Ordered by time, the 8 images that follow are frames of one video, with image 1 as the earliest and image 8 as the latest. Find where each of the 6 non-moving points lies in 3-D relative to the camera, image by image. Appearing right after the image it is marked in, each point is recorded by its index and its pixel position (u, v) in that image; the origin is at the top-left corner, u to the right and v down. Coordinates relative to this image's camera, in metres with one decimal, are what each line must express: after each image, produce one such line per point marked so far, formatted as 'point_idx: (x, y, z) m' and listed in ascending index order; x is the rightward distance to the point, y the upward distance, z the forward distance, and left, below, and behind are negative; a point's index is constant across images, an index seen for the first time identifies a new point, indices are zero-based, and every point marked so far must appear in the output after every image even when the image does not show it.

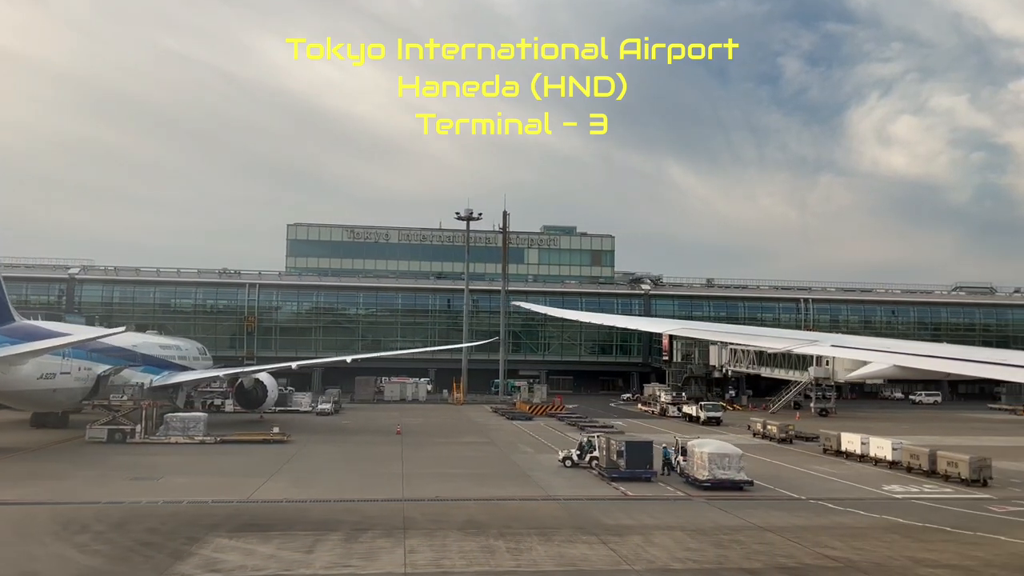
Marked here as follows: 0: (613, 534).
0: (+2.5, -6.4, +18.8) m
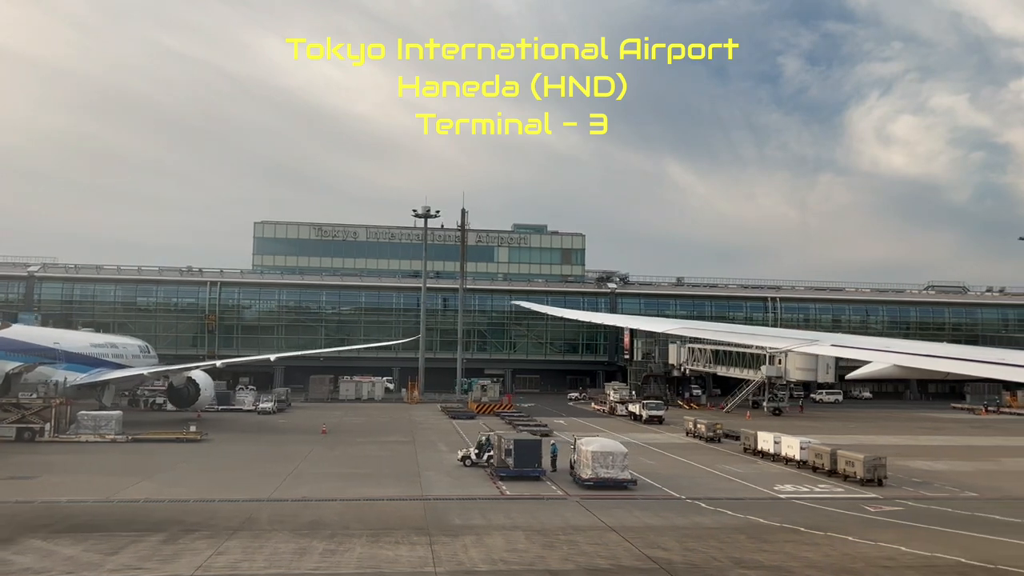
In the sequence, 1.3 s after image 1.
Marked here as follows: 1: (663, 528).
0: (-1.7, -6.3, +18.4) m
1: (+4.1, -6.5, +19.7) m
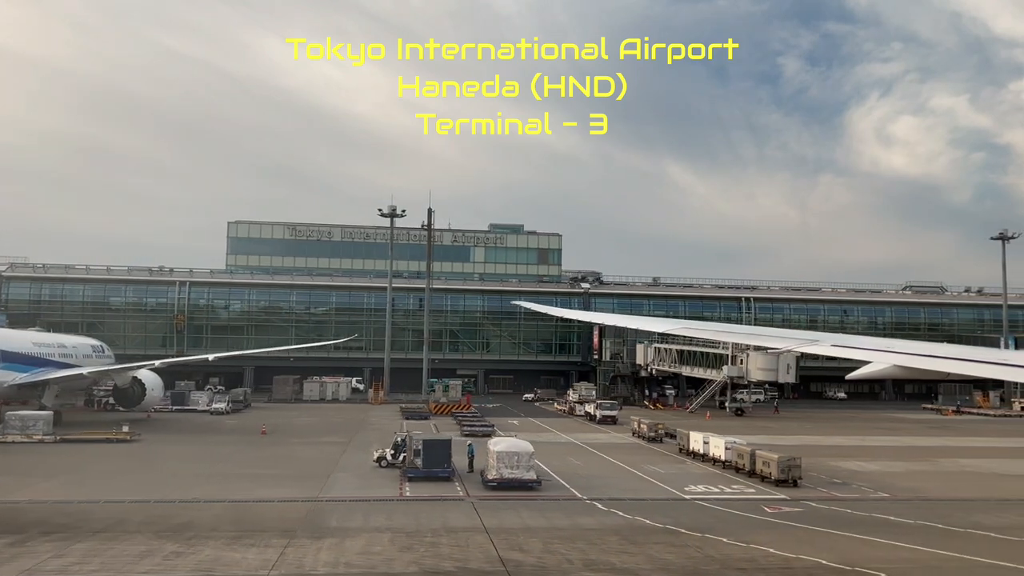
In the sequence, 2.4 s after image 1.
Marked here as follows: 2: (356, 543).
0: (-5.1, -6.2, +18.0) m
1: (+0.7, -6.5, +19.3) m
2: (-3.7, -6.1, +17.2) m
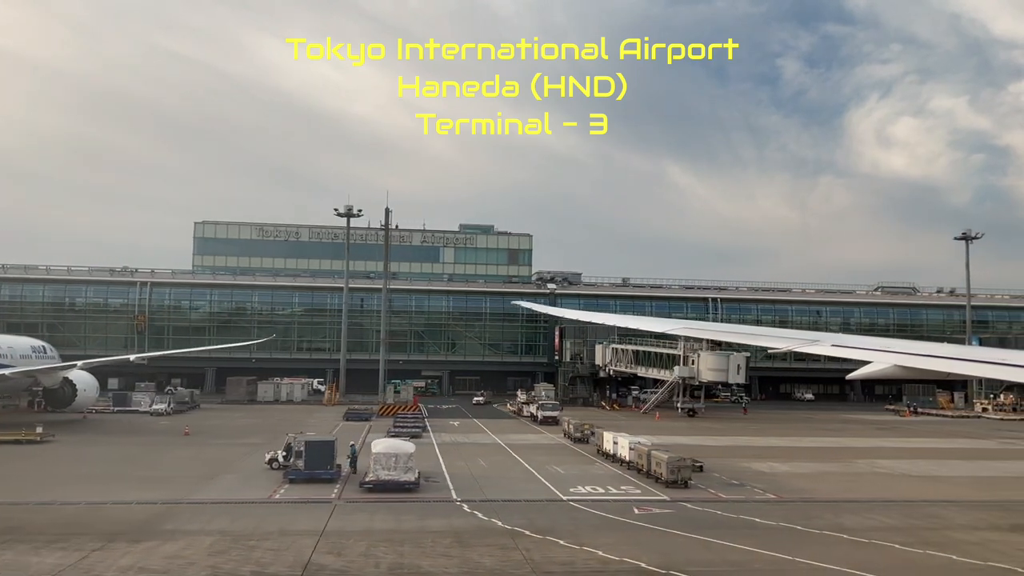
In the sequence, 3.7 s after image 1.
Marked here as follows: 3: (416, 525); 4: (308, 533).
0: (-9.3, -6.1, +17.5) m
1: (-3.5, -6.4, +18.9) m
2: (-7.9, -6.0, +16.8) m
3: (-2.6, -6.5, +19.8) m
4: (-5.2, -6.3, +18.5) m
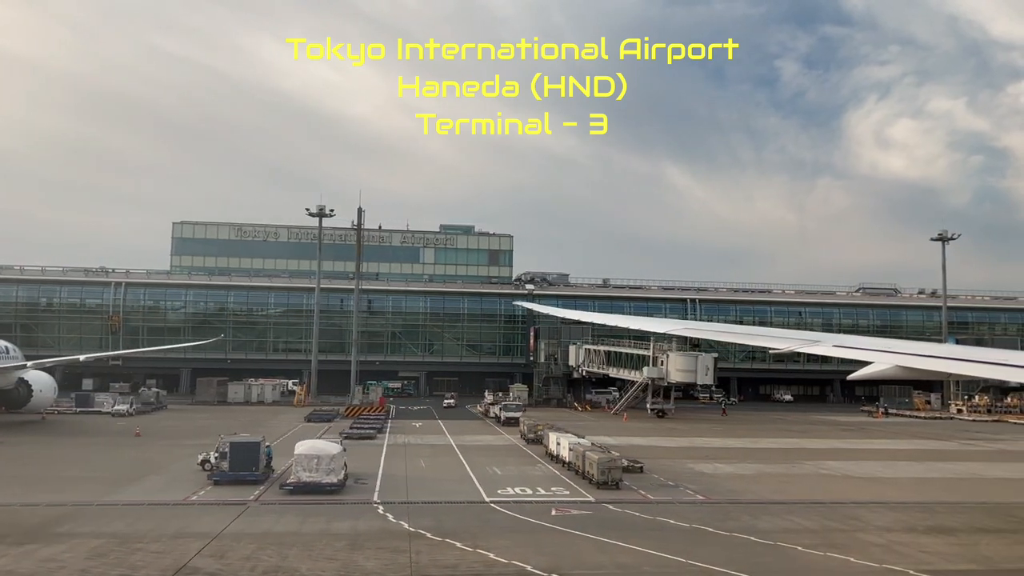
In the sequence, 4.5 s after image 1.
0: (-11.9, -6.1, +17.2) m
1: (-6.1, -6.3, +18.6) m
2: (-10.5, -6.0, +16.4) m
3: (-5.2, -6.5, +19.5) m
4: (-7.8, -6.2, +18.2) m
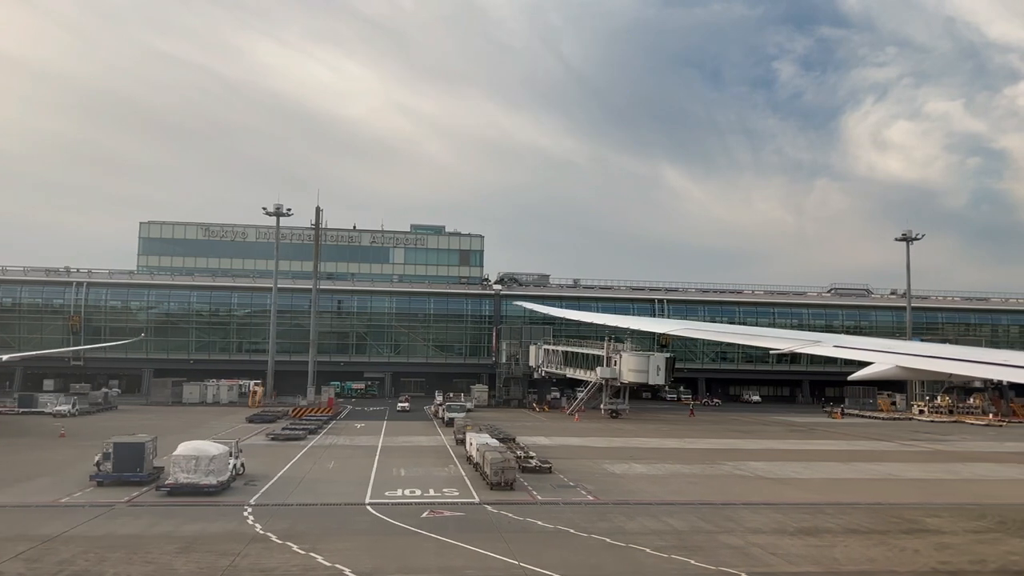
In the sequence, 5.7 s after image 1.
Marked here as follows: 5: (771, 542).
0: (-15.7, -6.0, +16.7) m
1: (-10.0, -6.2, +18.1) m
2: (-14.3, -5.9, +15.9) m
3: (-9.1, -6.4, +19.0) m
4: (-11.6, -6.1, +17.7) m
5: (+6.8, -6.6, +18.8) m
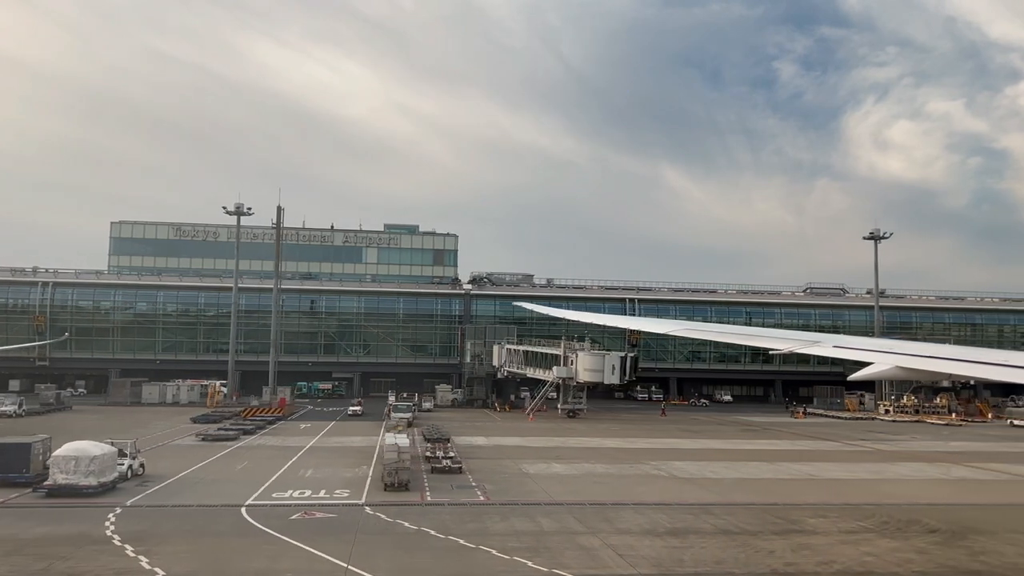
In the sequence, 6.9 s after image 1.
0: (-19.5, -5.9, +16.3) m
1: (-13.7, -6.2, +17.8) m
2: (-18.1, -5.8, +15.6) m
3: (-12.8, -6.3, +18.7) m
4: (-15.4, -6.1, +17.3) m
5: (+3.0, -6.6, +18.5) m
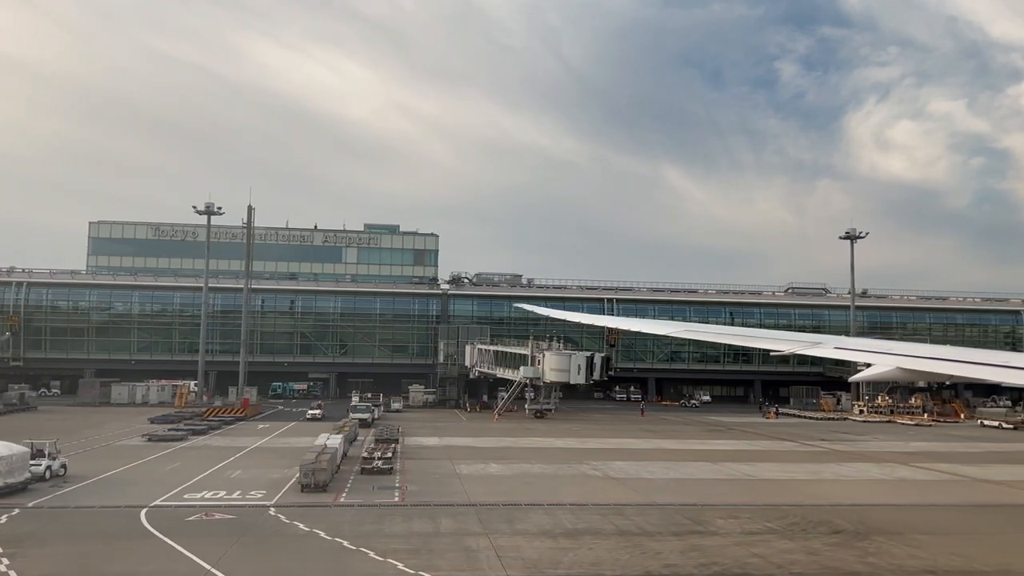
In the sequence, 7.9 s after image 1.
0: (-22.3, -5.9, +16.1) m
1: (-16.6, -6.1, +17.5) m
2: (-21.0, -5.8, +15.3) m
3: (-15.7, -6.3, +18.4) m
4: (-18.3, -6.0, +17.1) m
5: (+0.1, -6.5, +18.2) m
